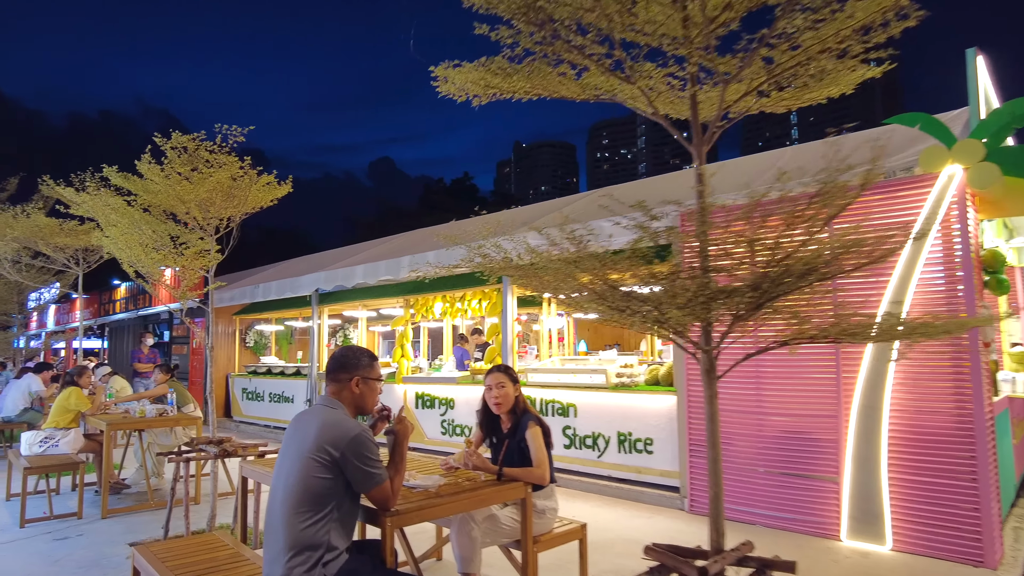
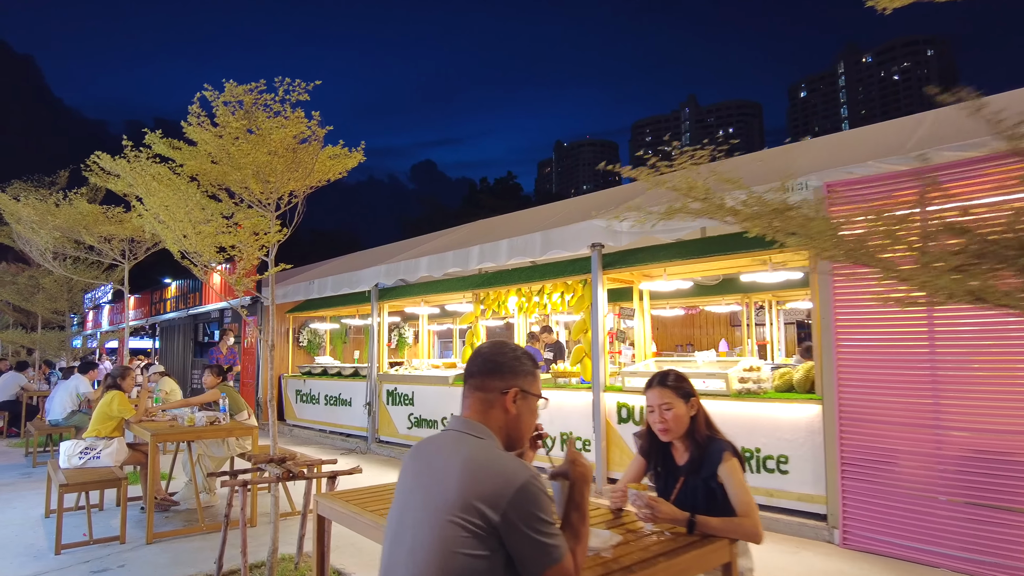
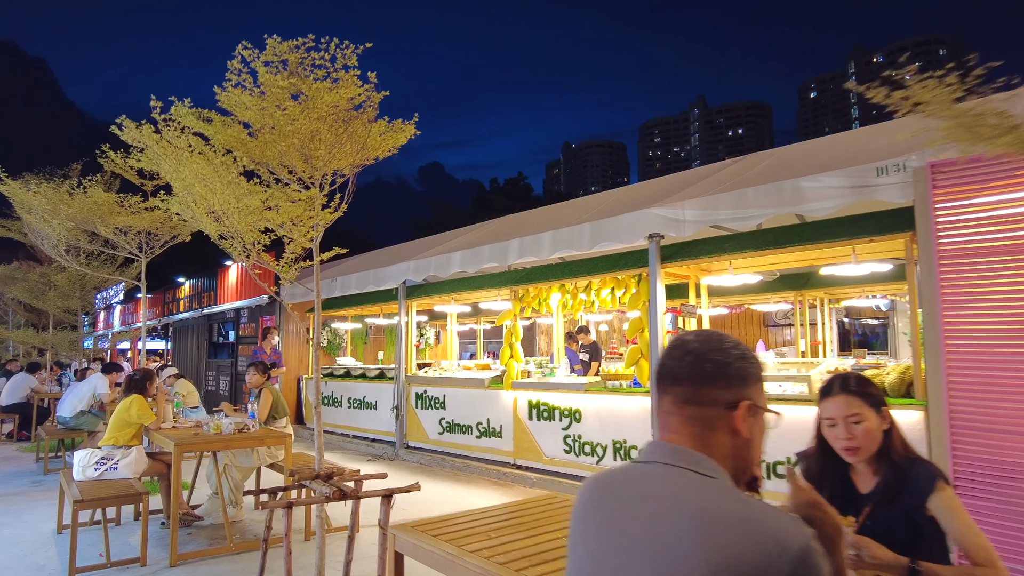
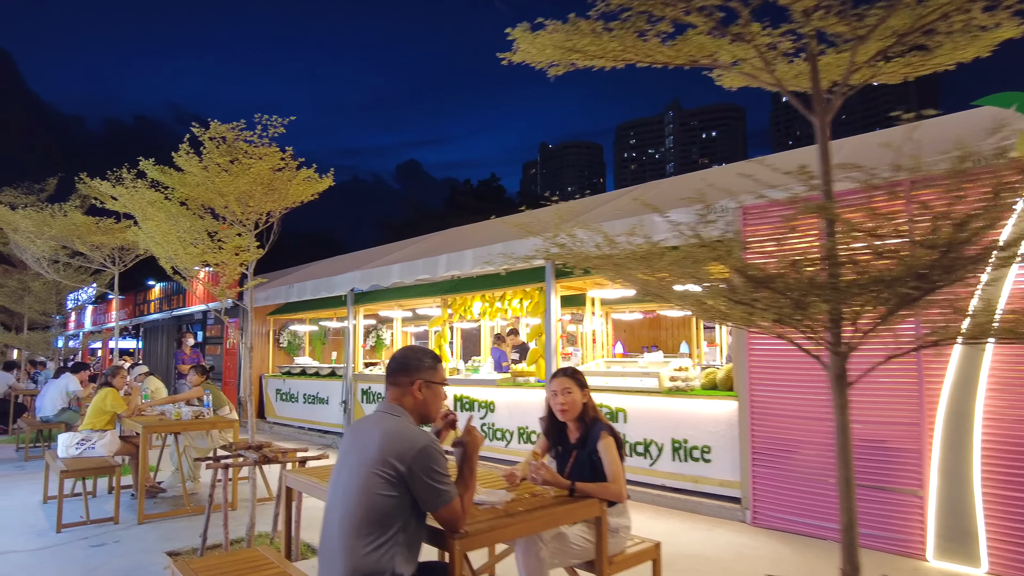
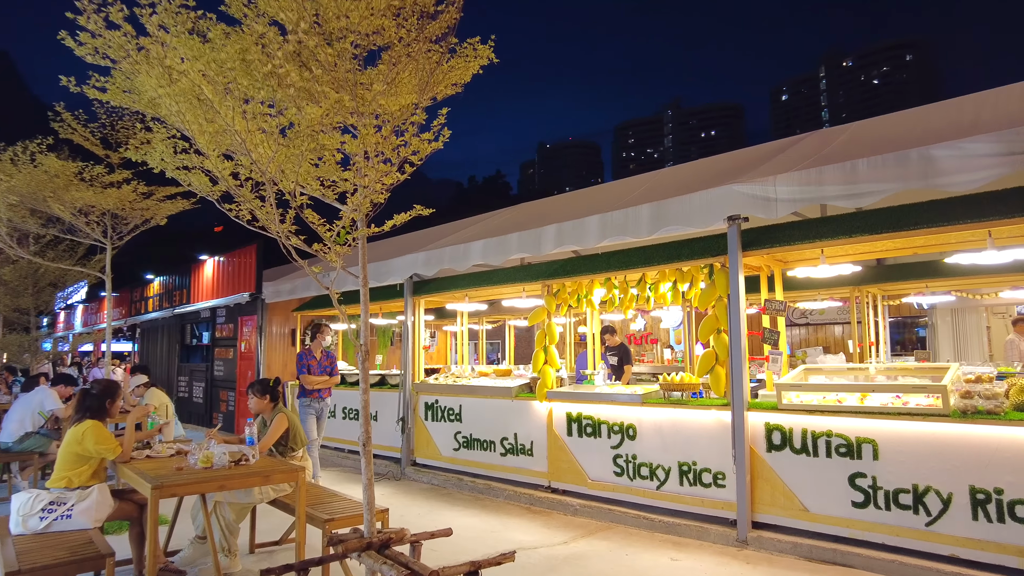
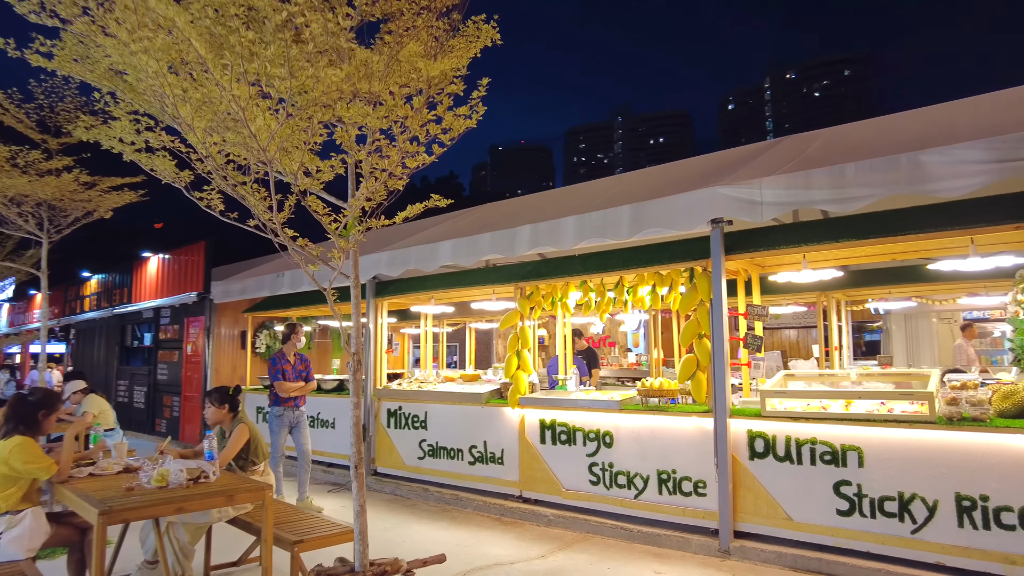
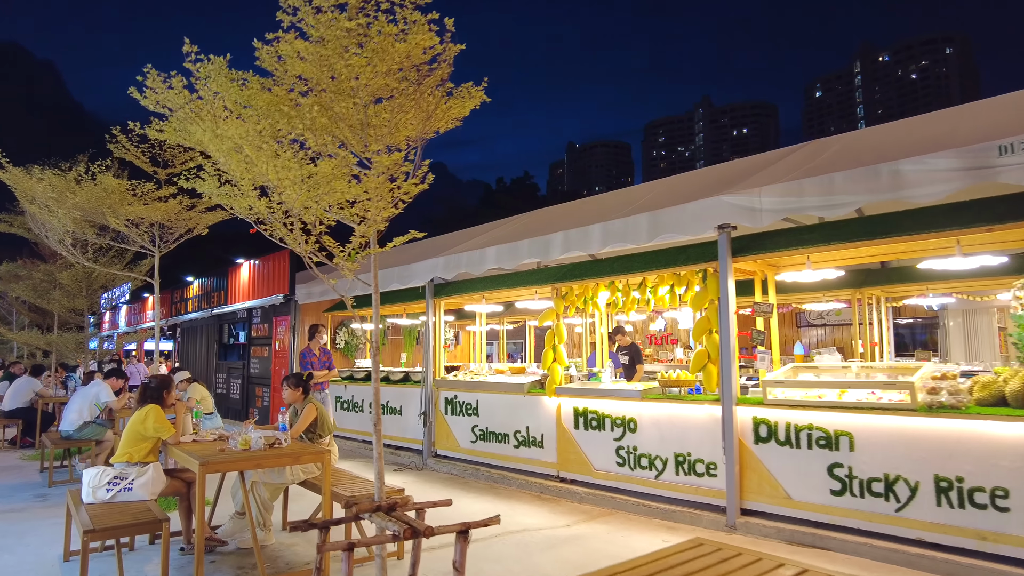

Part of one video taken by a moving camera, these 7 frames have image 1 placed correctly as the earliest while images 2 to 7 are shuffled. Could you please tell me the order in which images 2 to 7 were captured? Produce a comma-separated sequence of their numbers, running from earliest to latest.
4, 2, 3, 7, 5, 6
